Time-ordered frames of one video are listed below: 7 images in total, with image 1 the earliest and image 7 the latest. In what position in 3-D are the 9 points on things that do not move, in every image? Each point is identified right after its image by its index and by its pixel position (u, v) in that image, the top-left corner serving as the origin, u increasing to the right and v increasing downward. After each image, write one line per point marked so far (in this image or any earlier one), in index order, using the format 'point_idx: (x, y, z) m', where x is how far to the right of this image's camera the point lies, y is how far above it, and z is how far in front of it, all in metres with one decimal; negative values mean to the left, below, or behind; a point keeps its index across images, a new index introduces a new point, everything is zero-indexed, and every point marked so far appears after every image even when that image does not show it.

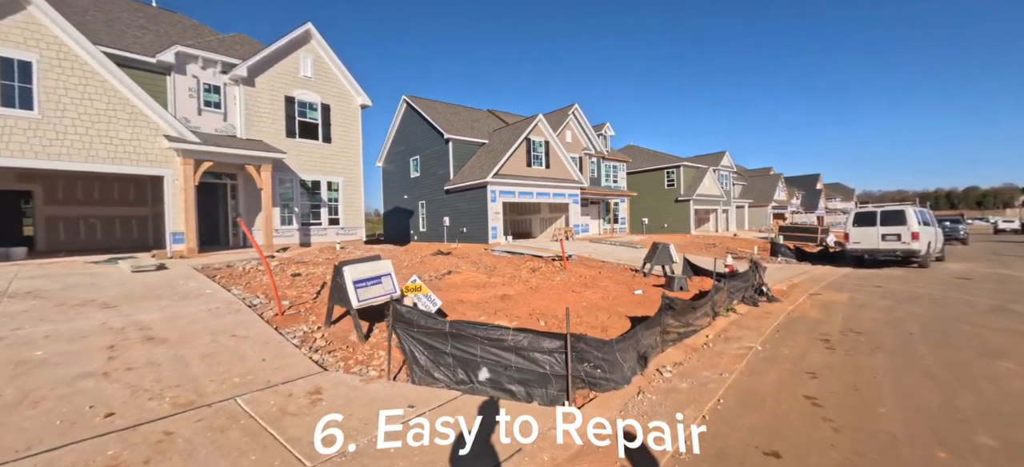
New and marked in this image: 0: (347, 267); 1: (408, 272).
0: (-2.3, -0.5, +5.2) m
1: (-3.0, -1.1, +10.4) m
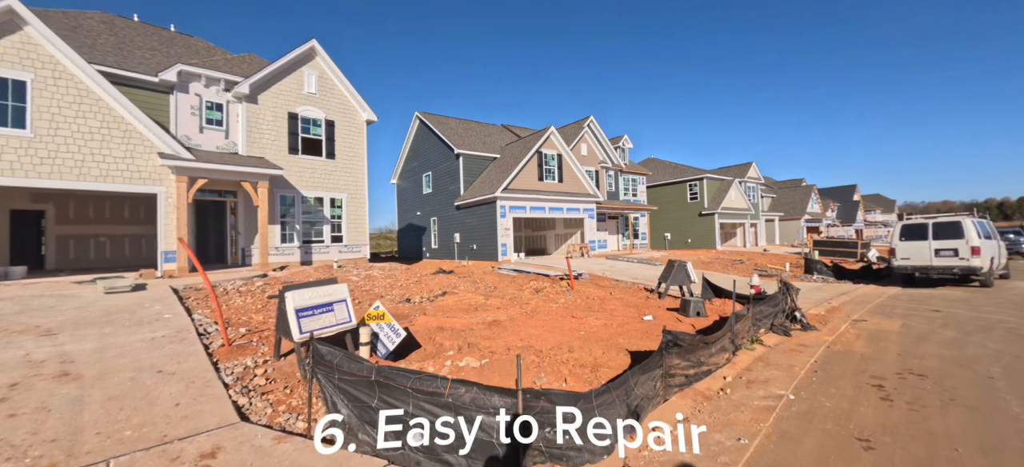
0: (-2.7, -0.7, +4.4) m
1: (-3.1, -1.6, +9.7) m
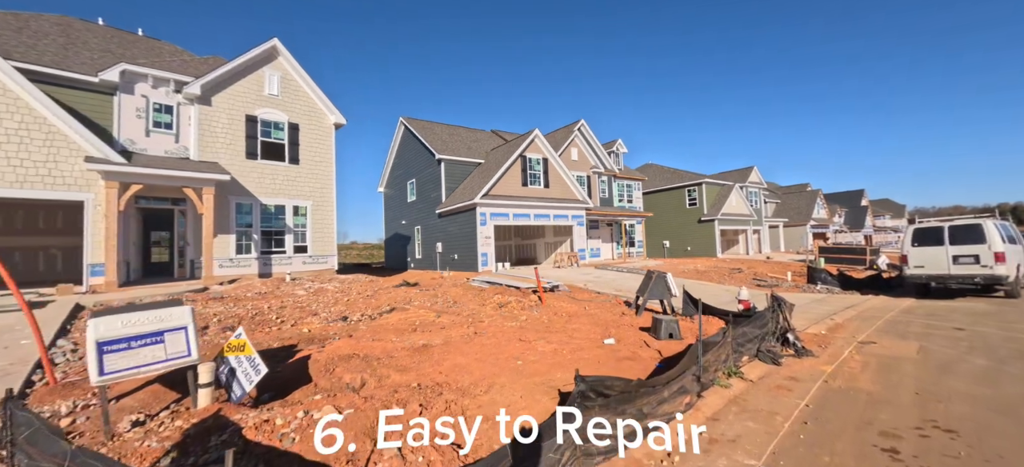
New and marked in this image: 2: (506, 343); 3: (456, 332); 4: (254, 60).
0: (-3.8, -0.8, +3.3) m
1: (-4.1, -1.8, +8.6) m
2: (-0.1, -1.8, +6.2) m
3: (-1.1, -1.9, +7.1) m
4: (-9.6, +6.5, +13.7) m
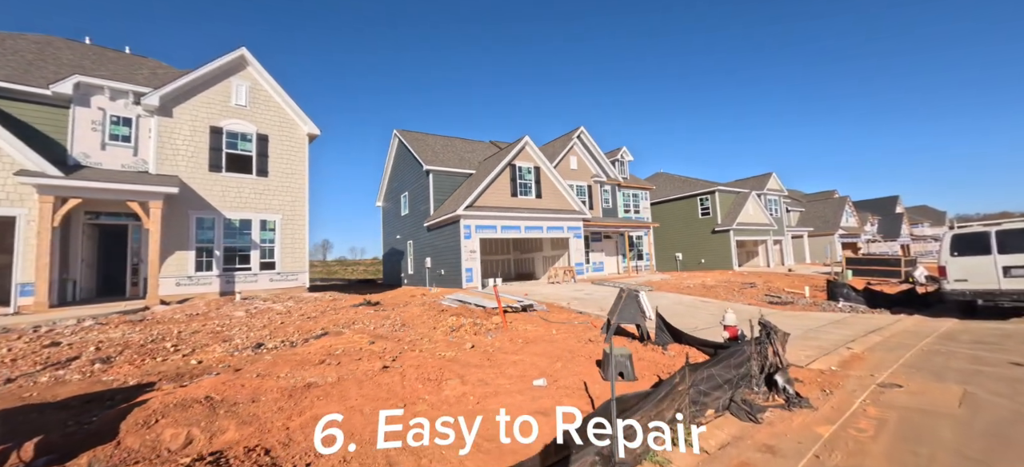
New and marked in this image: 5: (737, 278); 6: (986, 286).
0: (-5.2, -0.9, +2.3) m
1: (-5.2, -2.1, +7.5) m
2: (-1.3, -2.0, +4.9) m
3: (-2.3, -2.1, +5.9) m
4: (-10.5, +5.9, +13.3) m
5: (+11.4, -2.3, +18.7) m
6: (+11.2, -1.2, +8.8) m
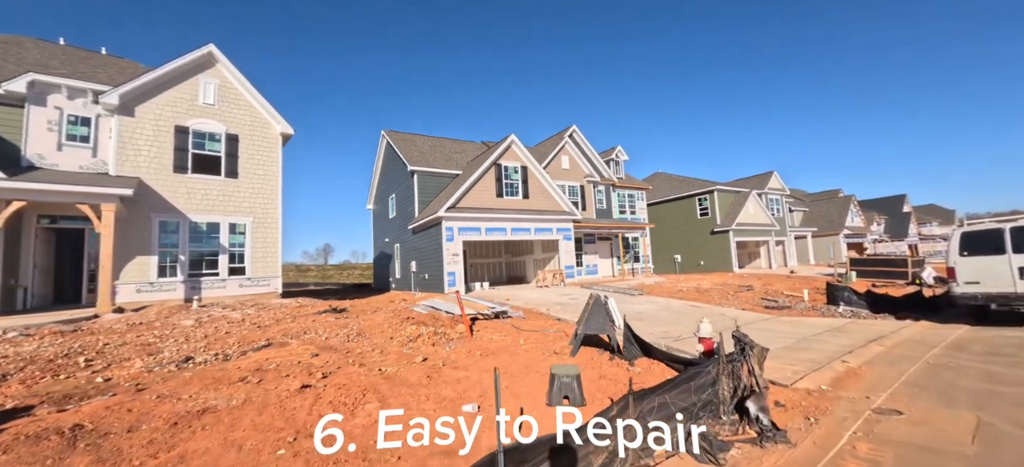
0: (-6.0, -0.9, +1.7) m
1: (-5.9, -2.1, +6.9) m
2: (-2.1, -2.0, +4.2) m
3: (-3.1, -2.1, +5.2) m
4: (-11.3, +5.8, +12.8) m
5: (+10.8, -2.3, +17.9) m
6: (+10.5, -1.2, +7.9) m
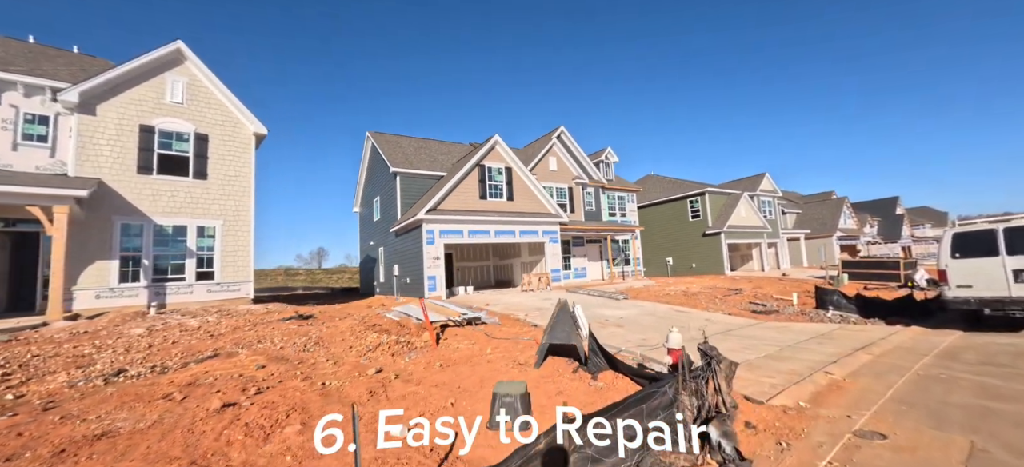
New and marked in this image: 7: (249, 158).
0: (-6.6, -0.9, +1.2) m
1: (-6.6, -2.2, +6.4) m
2: (-2.8, -2.0, +3.7) m
3: (-3.7, -2.1, +4.7) m
4: (-12.0, +5.6, +12.3) m
5: (+10.1, -2.4, +17.5) m
6: (+9.8, -1.2, +7.5) m
7: (-9.8, +2.8, +13.7) m
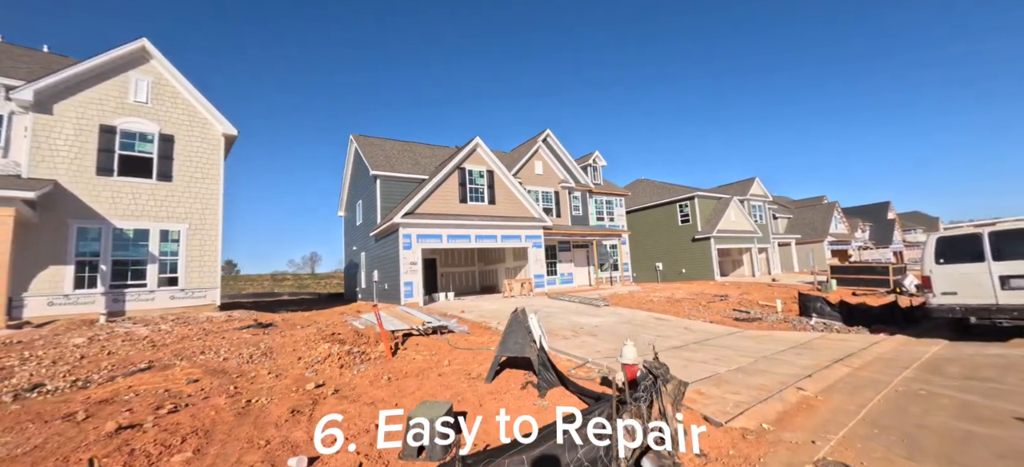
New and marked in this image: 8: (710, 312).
0: (-7.3, -0.9, +0.7) m
1: (-7.3, -2.2, +5.9) m
2: (-3.5, -2.0, +3.3) m
3: (-4.4, -2.1, +4.2) m
4: (-12.7, +5.5, +11.8) m
5: (+9.3, -2.6, +17.1) m
6: (+9.1, -1.3, +7.2) m
7: (-10.6, +2.6, +13.2) m
8: (+6.6, -2.6, +12.2) m
